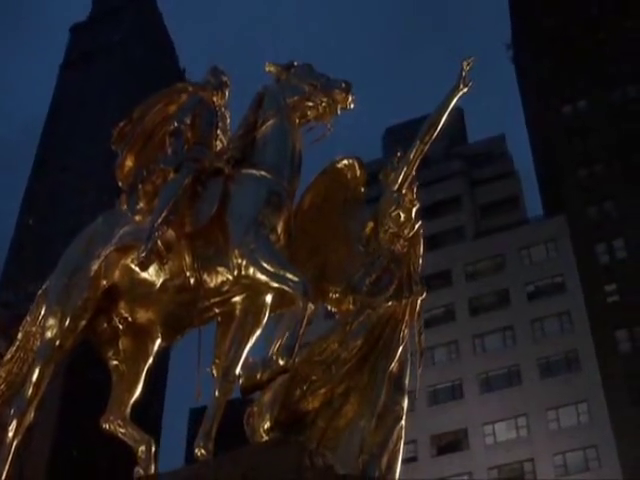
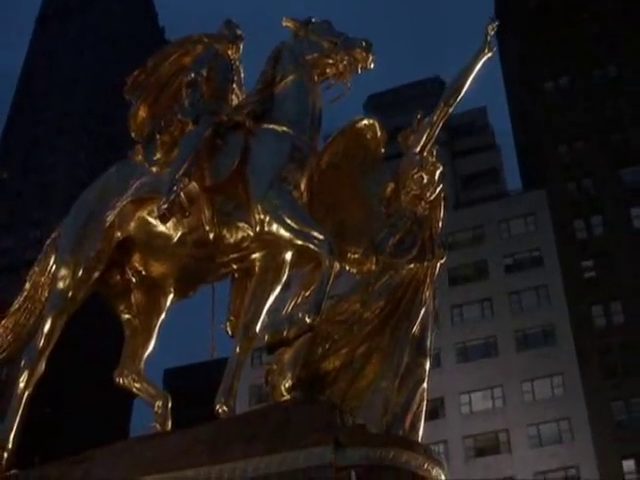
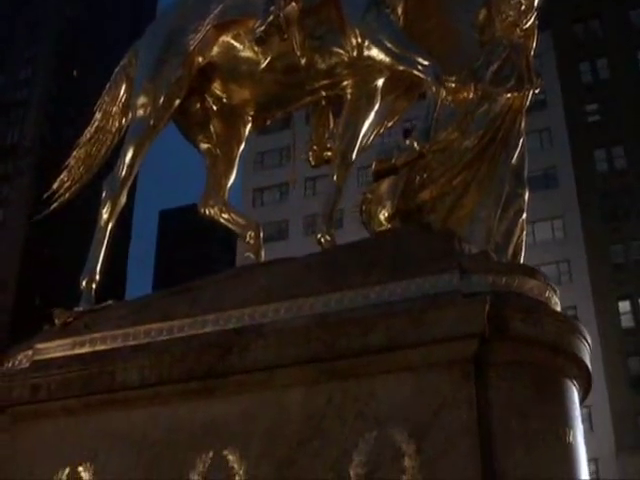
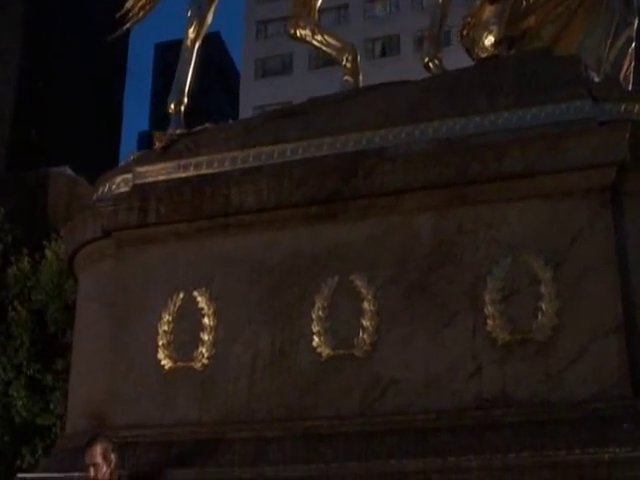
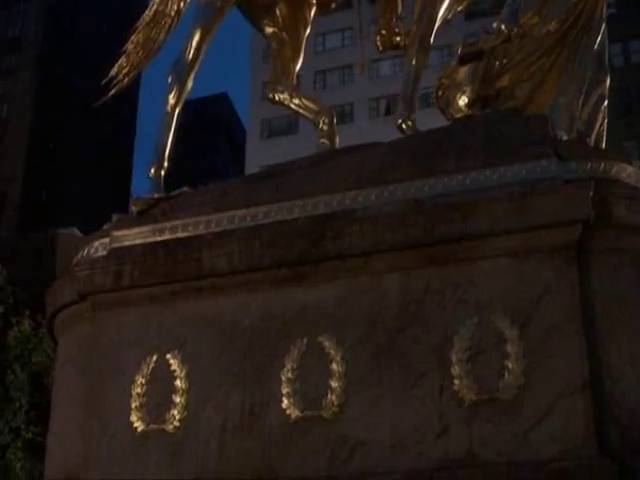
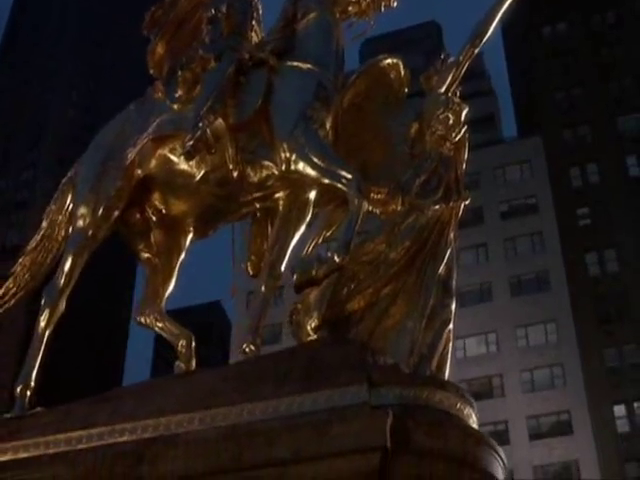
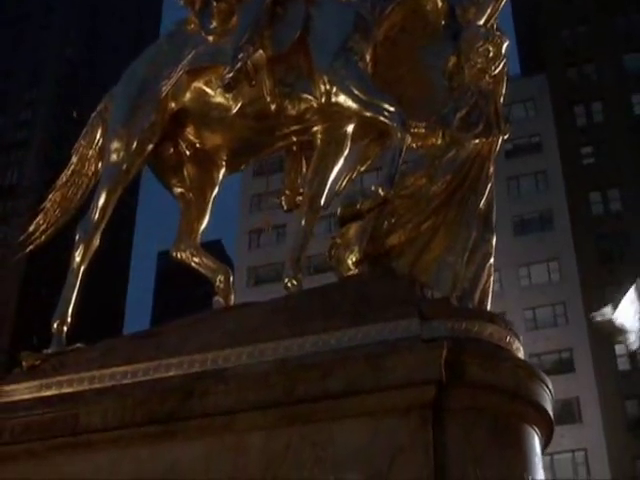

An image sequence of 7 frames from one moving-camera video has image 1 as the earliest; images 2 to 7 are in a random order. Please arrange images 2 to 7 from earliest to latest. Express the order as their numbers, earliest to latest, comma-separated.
2, 6, 7, 3, 5, 4
